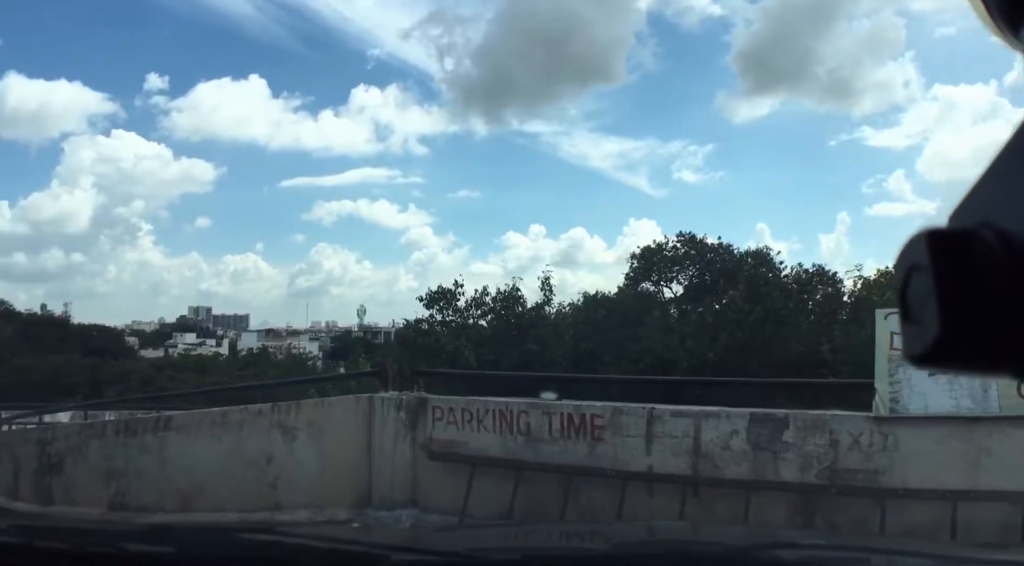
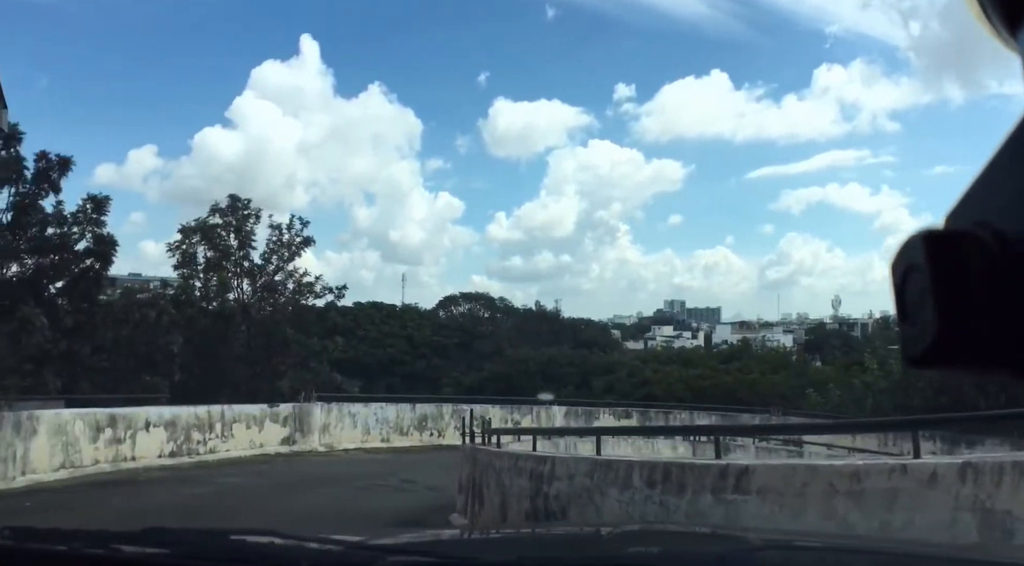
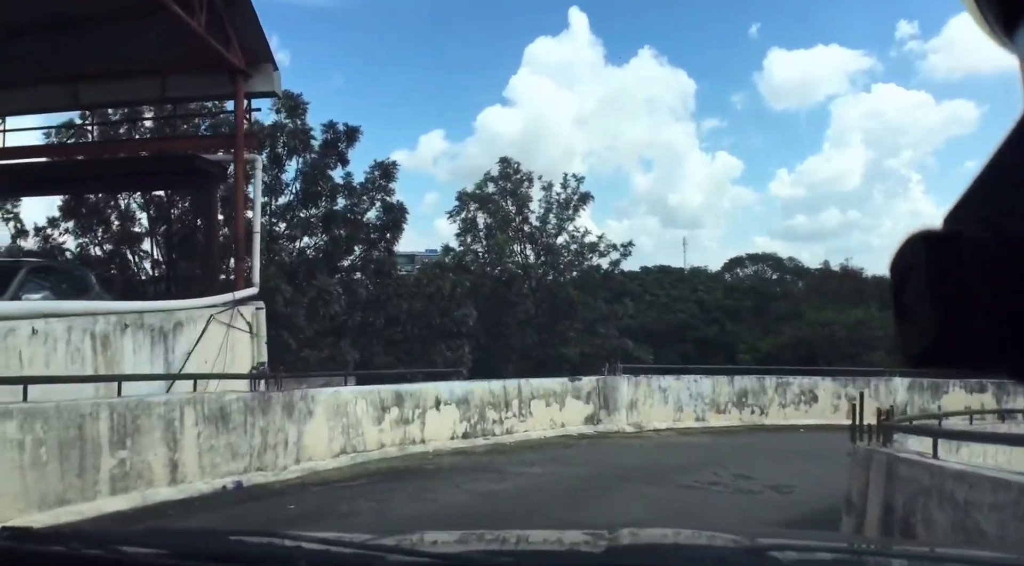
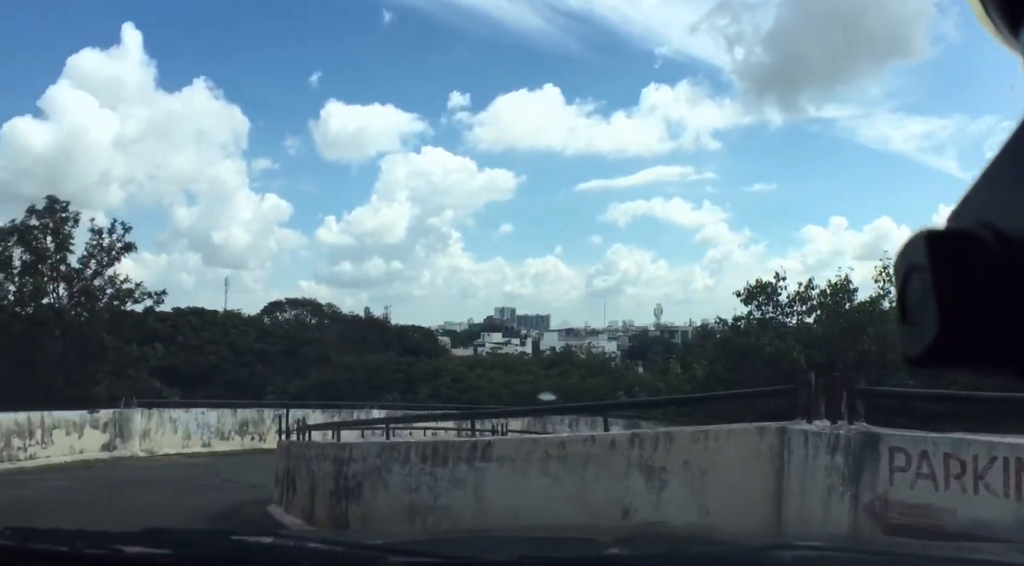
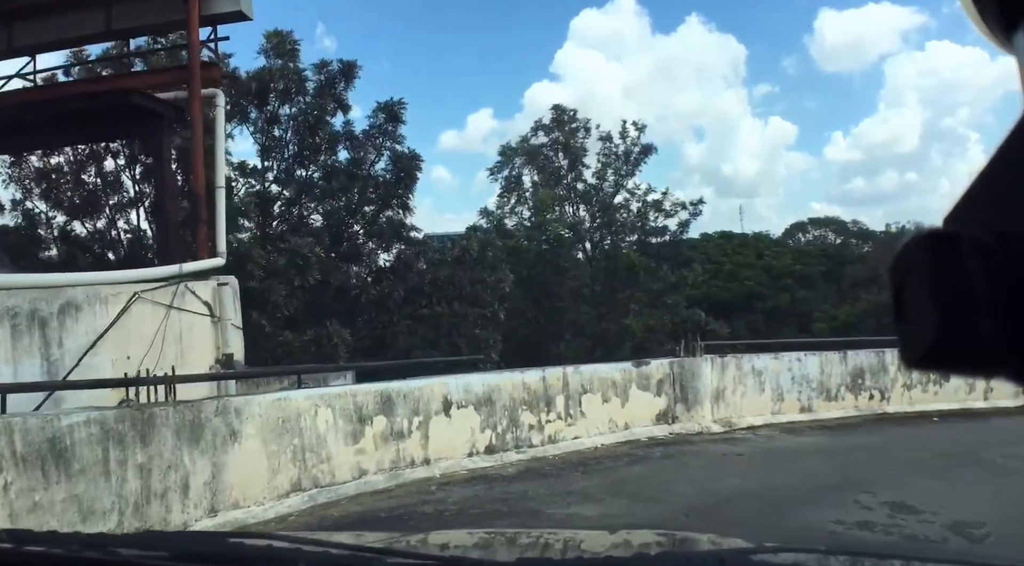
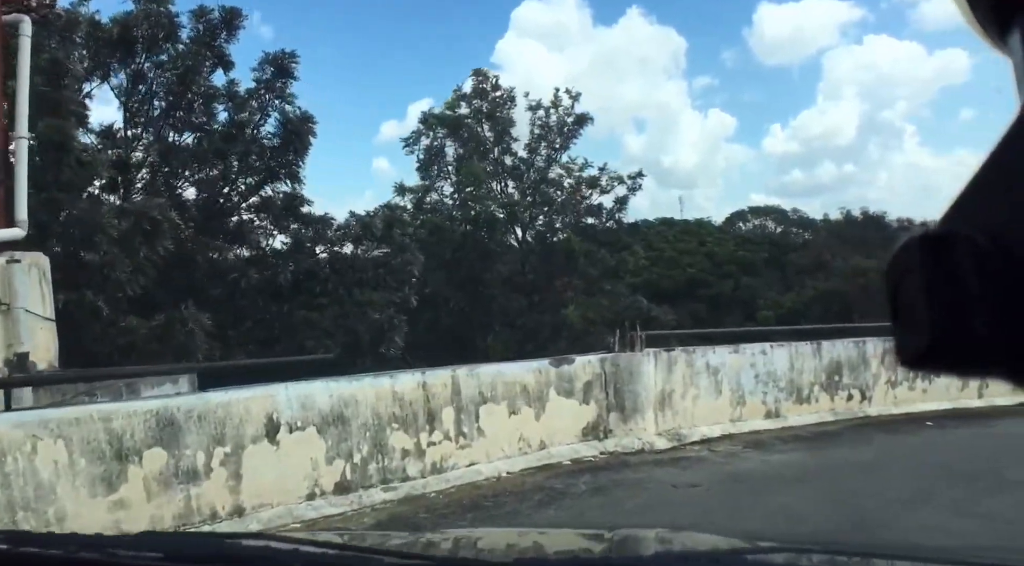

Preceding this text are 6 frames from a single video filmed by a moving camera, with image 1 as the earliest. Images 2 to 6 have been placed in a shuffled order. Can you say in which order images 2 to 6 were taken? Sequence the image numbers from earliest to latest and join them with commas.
4, 2, 3, 5, 6
